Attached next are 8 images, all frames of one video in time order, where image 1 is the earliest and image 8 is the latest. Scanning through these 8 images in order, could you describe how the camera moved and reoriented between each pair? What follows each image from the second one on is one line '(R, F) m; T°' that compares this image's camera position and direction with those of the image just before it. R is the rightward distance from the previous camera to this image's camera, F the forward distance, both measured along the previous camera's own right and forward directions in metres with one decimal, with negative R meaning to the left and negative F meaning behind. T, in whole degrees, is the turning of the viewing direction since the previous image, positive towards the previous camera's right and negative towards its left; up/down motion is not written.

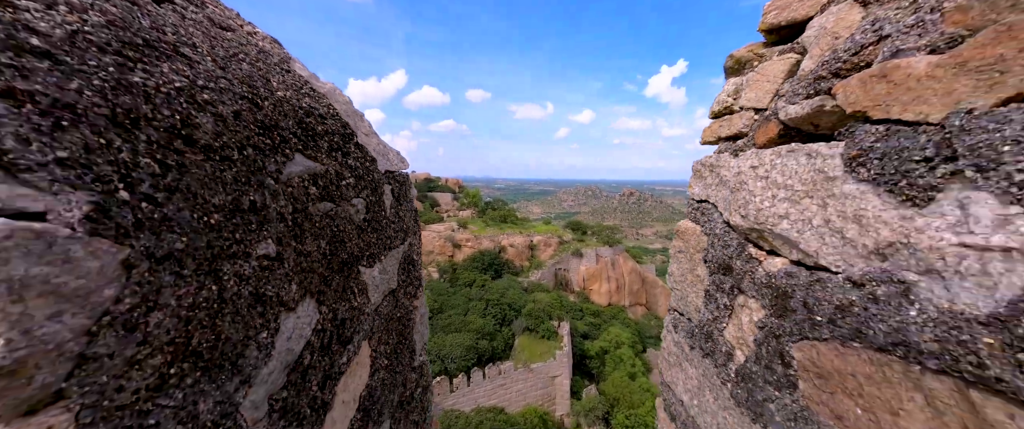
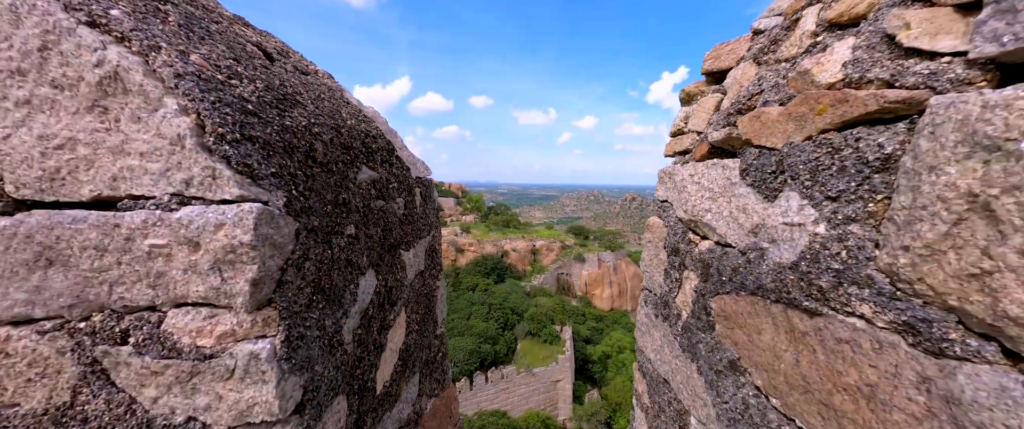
(0.0, -0.2) m; 0°
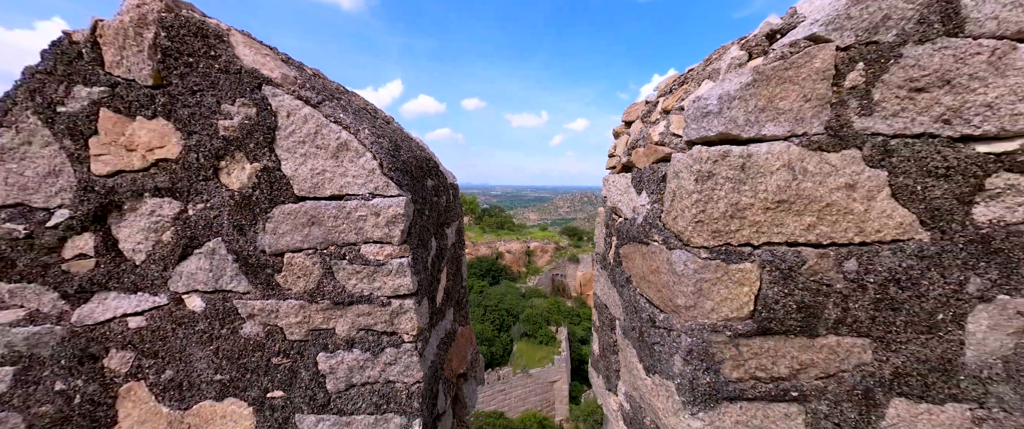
(0.0, -0.5) m; +1°
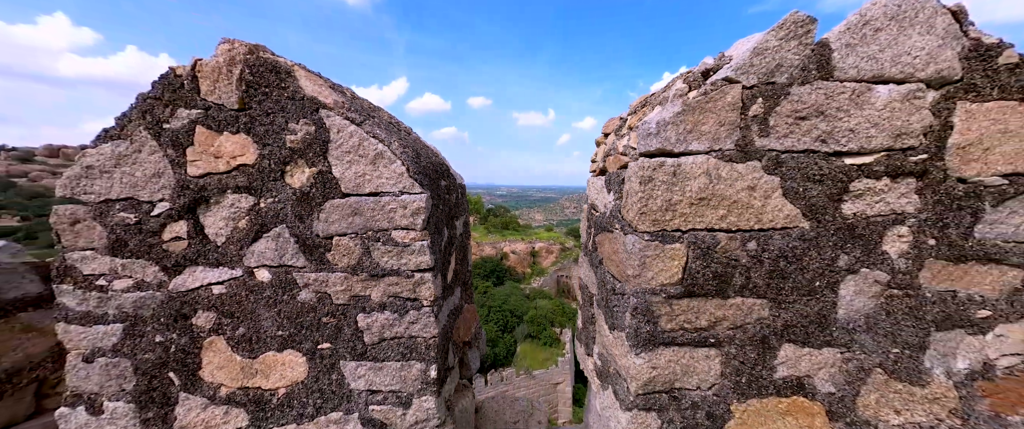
(0.0, -0.2) m; 0°
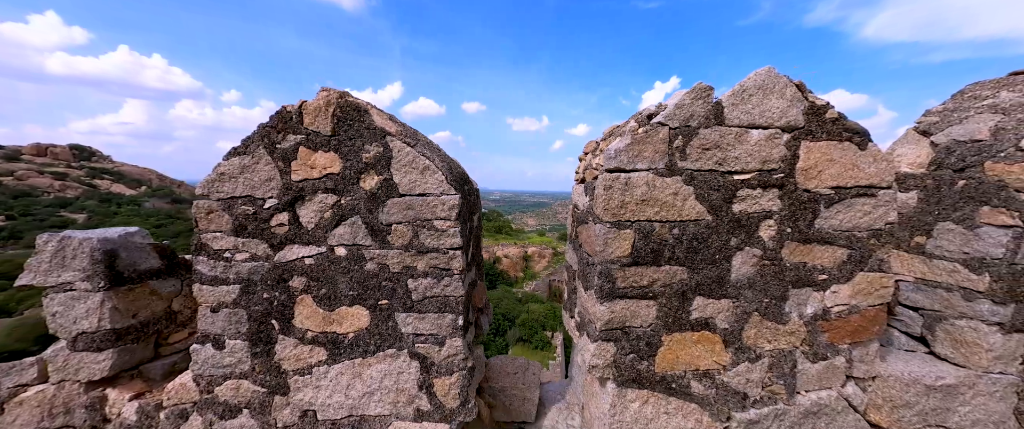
(-0.1, -0.5) m; +1°
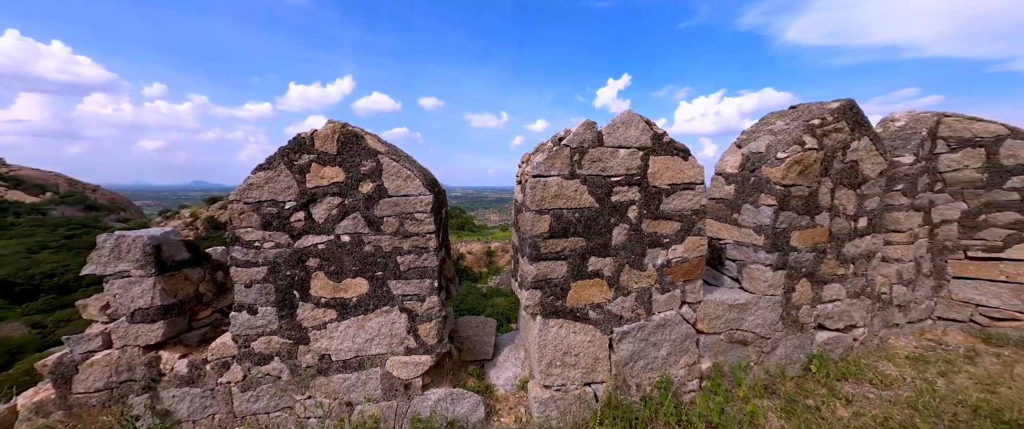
(0.0, -0.7) m; +7°
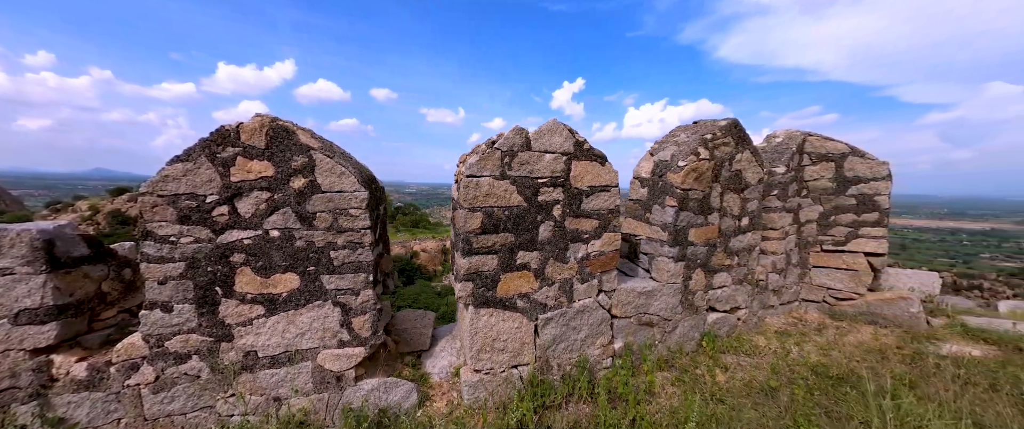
(+0.1, -0.2) m; +8°
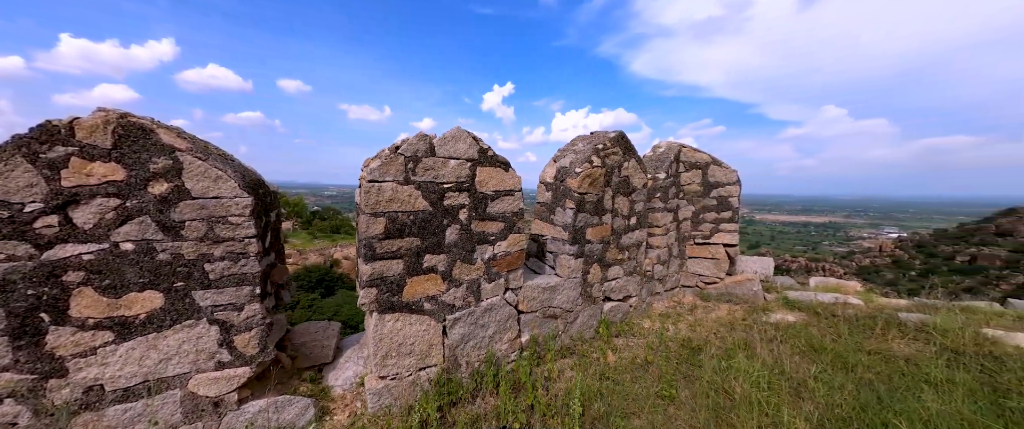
(+0.2, -0.1) m; +12°
